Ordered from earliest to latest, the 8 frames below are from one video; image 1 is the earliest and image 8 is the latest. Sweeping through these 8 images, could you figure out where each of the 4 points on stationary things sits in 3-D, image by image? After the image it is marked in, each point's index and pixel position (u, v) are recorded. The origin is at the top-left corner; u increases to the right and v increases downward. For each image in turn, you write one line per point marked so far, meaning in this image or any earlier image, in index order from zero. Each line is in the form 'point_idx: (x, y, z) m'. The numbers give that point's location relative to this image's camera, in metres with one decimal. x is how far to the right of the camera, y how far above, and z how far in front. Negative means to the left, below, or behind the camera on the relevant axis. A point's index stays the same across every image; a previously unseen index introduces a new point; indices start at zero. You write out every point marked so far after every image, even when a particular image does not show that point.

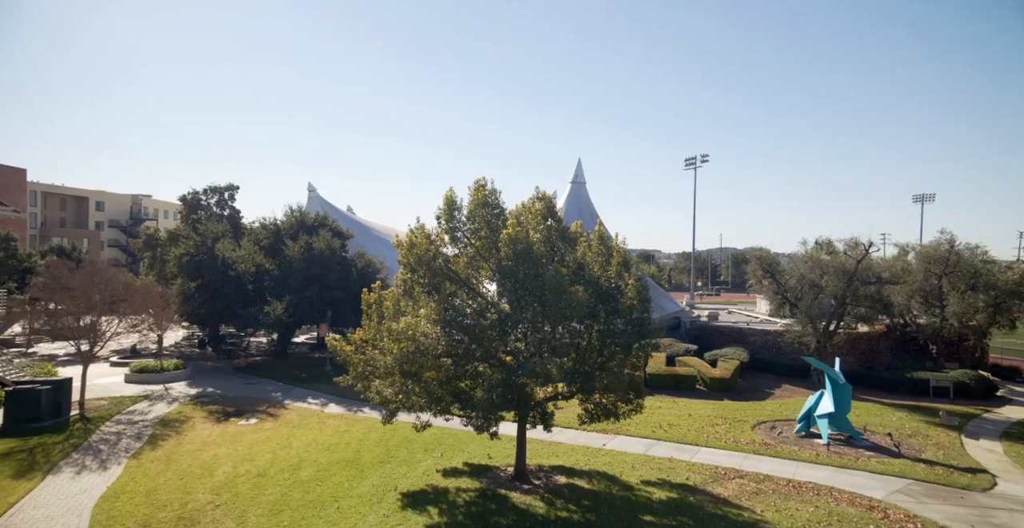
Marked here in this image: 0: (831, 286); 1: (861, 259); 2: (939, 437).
0: (+9.4, -0.7, +19.5) m
1: (+10.1, +0.1, +19.2) m
2: (+9.0, -3.6, +13.9) m
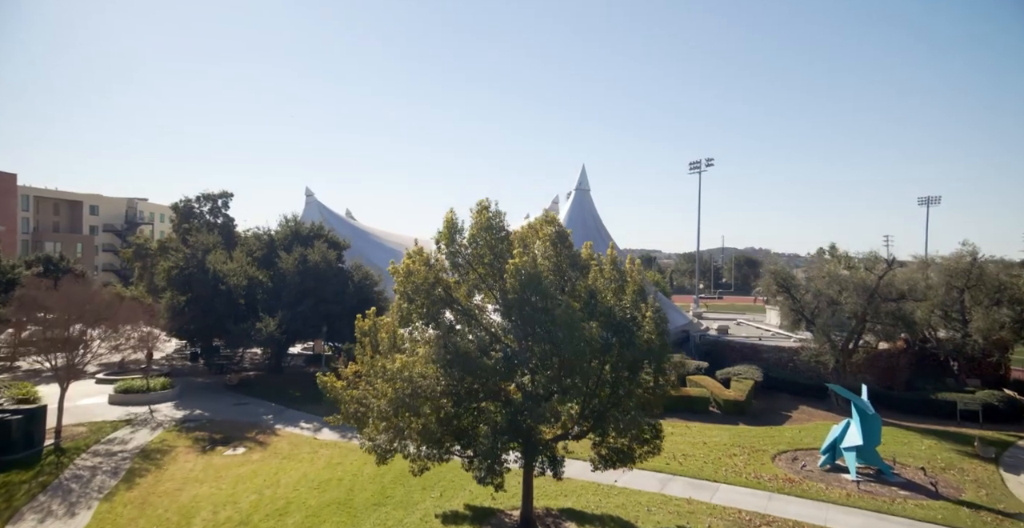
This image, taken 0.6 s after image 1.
0: (+9.5, -1.1, +18.6) m
1: (+10.2, -0.3, +18.3) m
2: (+9.1, -4.0, +12.9) m
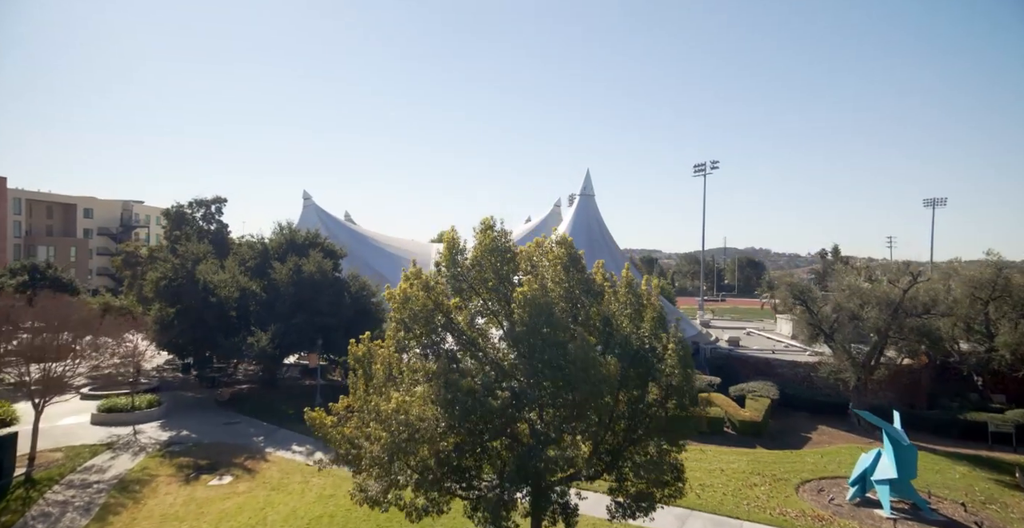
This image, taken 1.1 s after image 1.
0: (+9.6, -1.4, +17.6) m
1: (+10.3, -0.6, +17.3) m
2: (+9.2, -4.4, +11.9) m
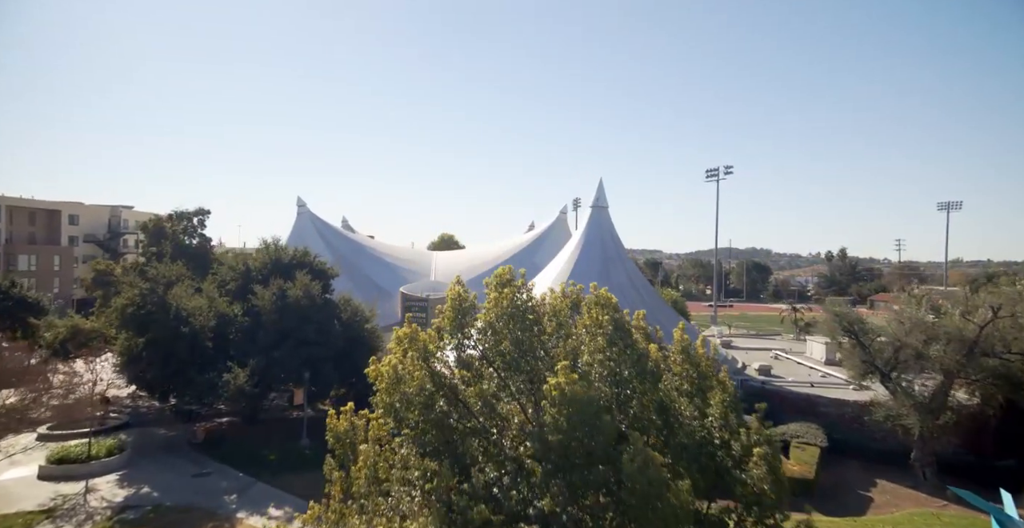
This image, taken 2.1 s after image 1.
0: (+9.9, -2.1, +15.3) m
1: (+10.6, -1.4, +14.9) m
2: (+9.4, -5.1, +9.6) m
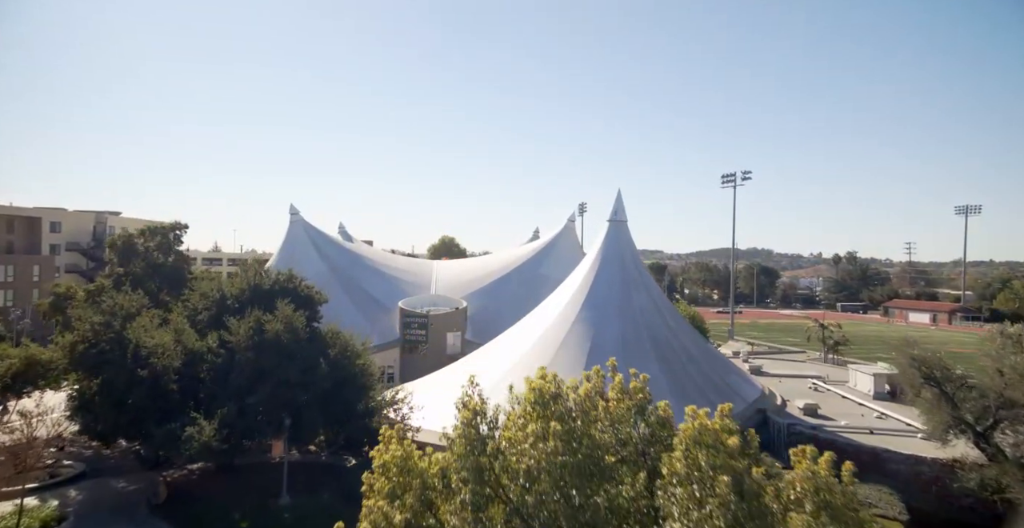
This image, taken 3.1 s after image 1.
0: (+10.3, -2.9, +12.5) m
1: (+11.0, -2.1, +12.2) m
2: (+9.8, -5.9, +6.8) m
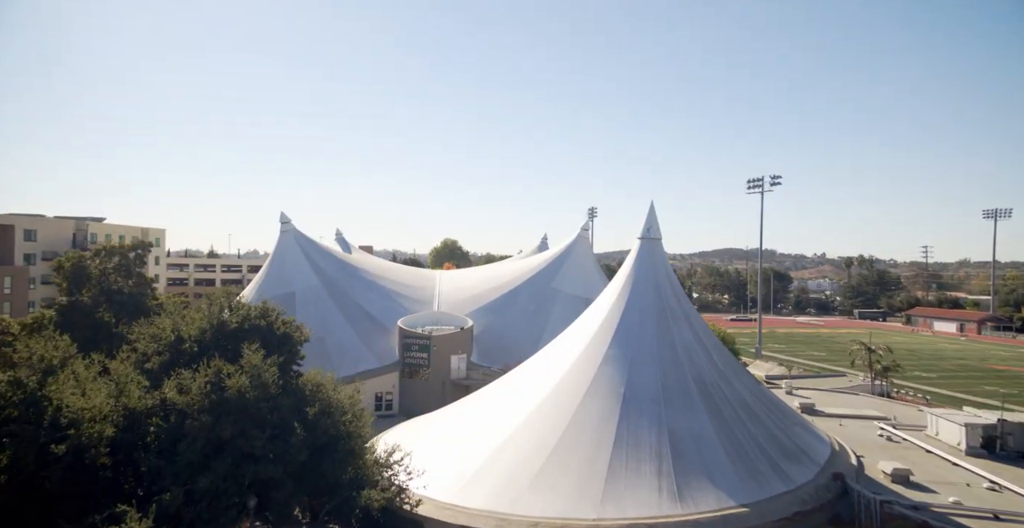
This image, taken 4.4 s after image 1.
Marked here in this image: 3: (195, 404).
0: (+10.8, -3.7, +8.8) m
1: (+11.5, -2.9, +8.5) m
2: (+10.3, -6.7, +3.1) m
3: (-6.5, -2.8, +13.6) m
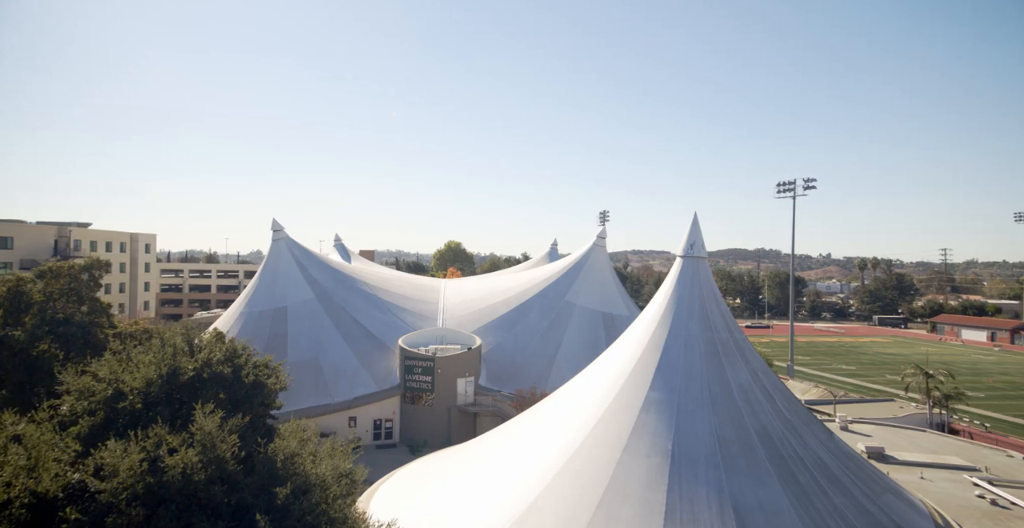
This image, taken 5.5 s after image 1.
0: (+11.3, -4.3, +5.4) m
1: (+12.0, -3.5, +5.1) m
2: (+10.8, -7.3, -0.3) m
3: (-6.0, -3.5, +10.3) m
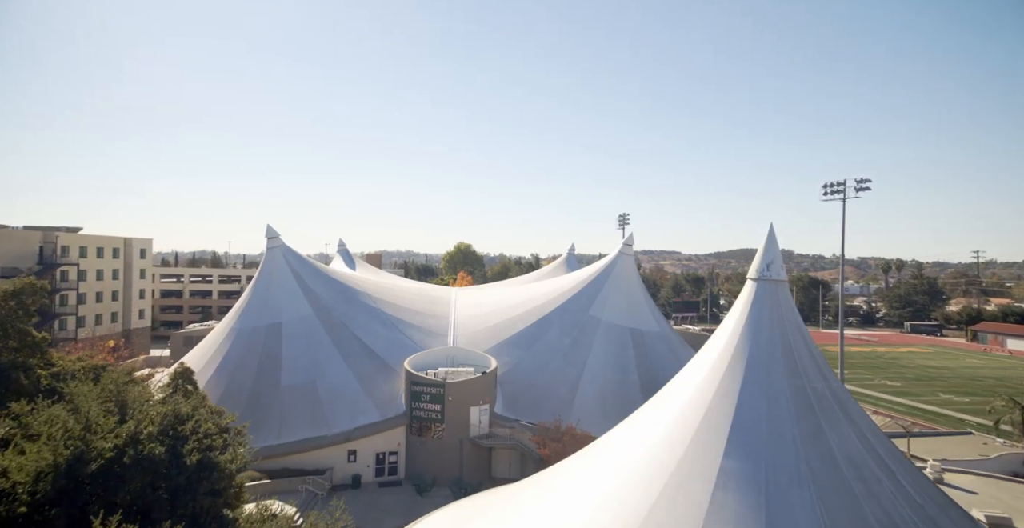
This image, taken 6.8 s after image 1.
0: (+11.8, -4.9, +1.4) m
1: (+12.5, -4.1, +1.1) m
2: (+11.2, -7.8, -4.3) m
3: (-5.4, -4.1, +6.5) m
